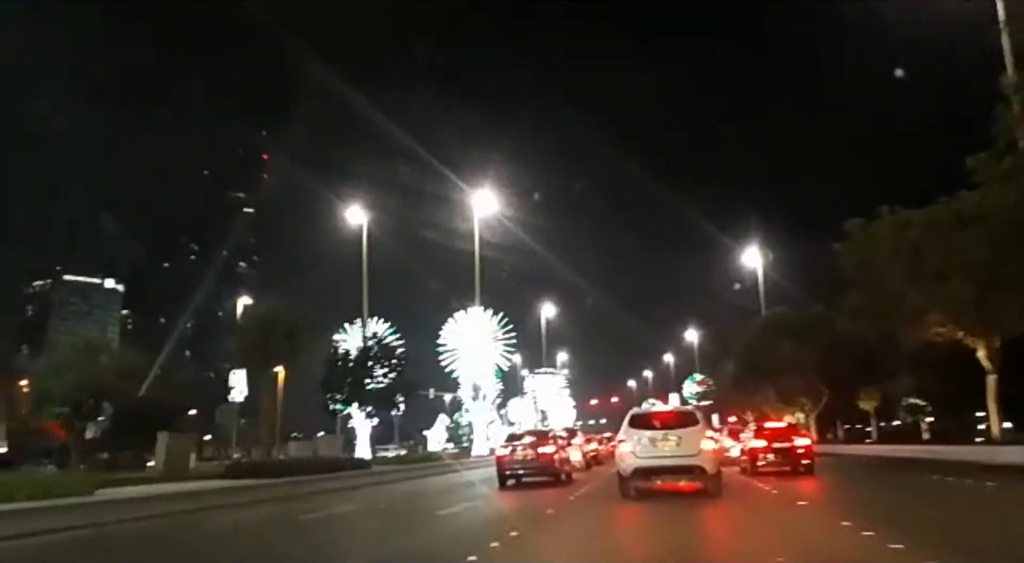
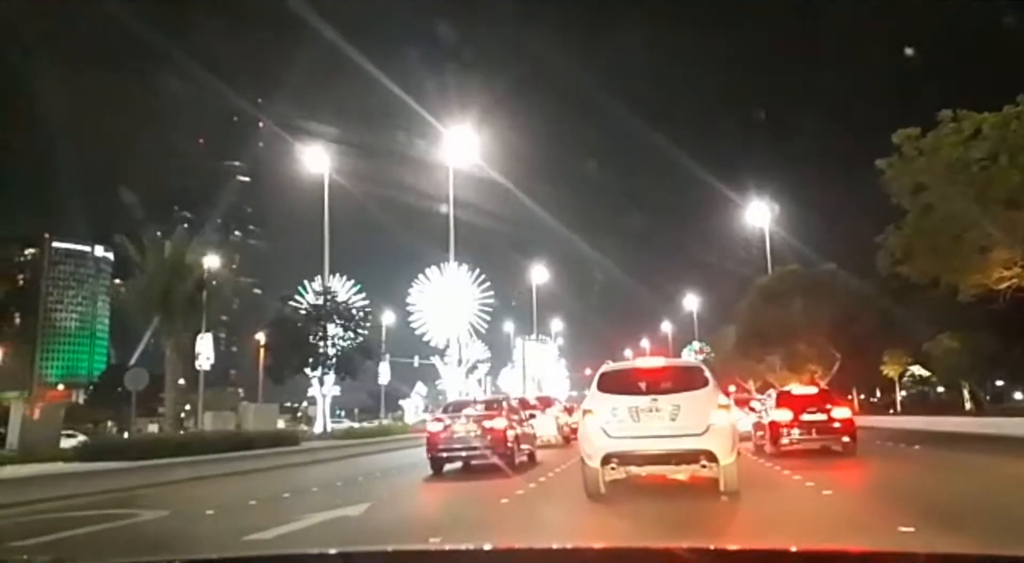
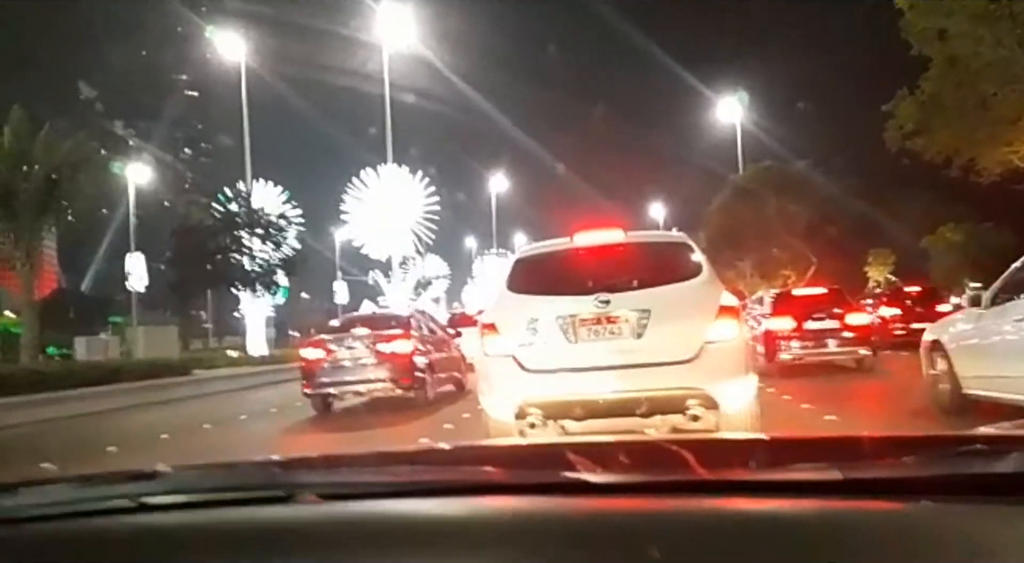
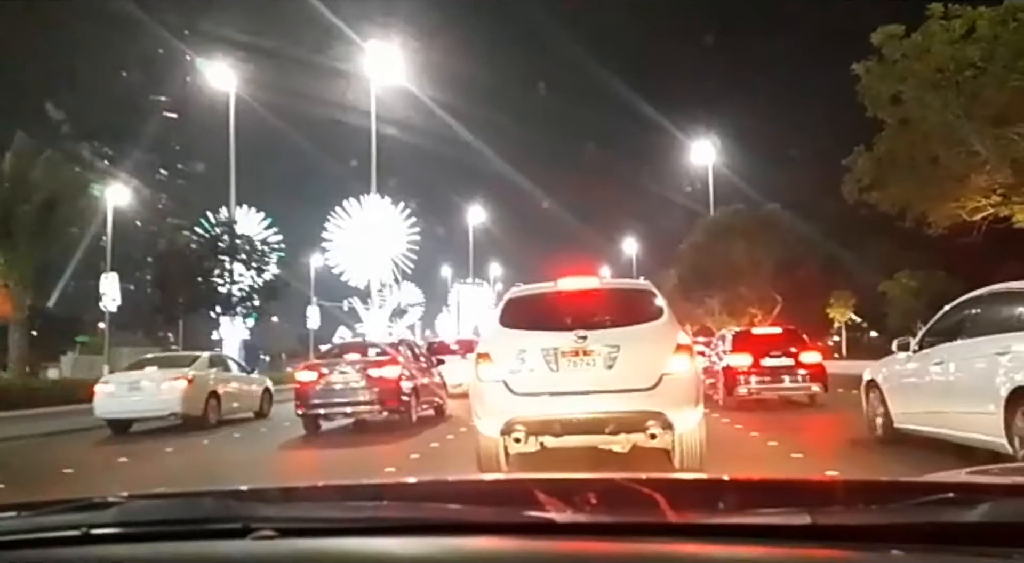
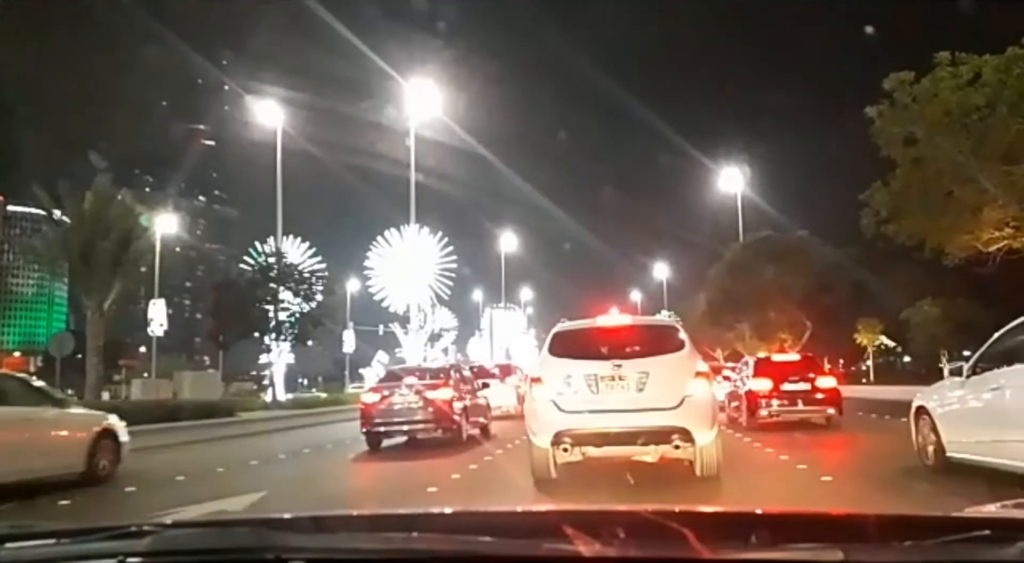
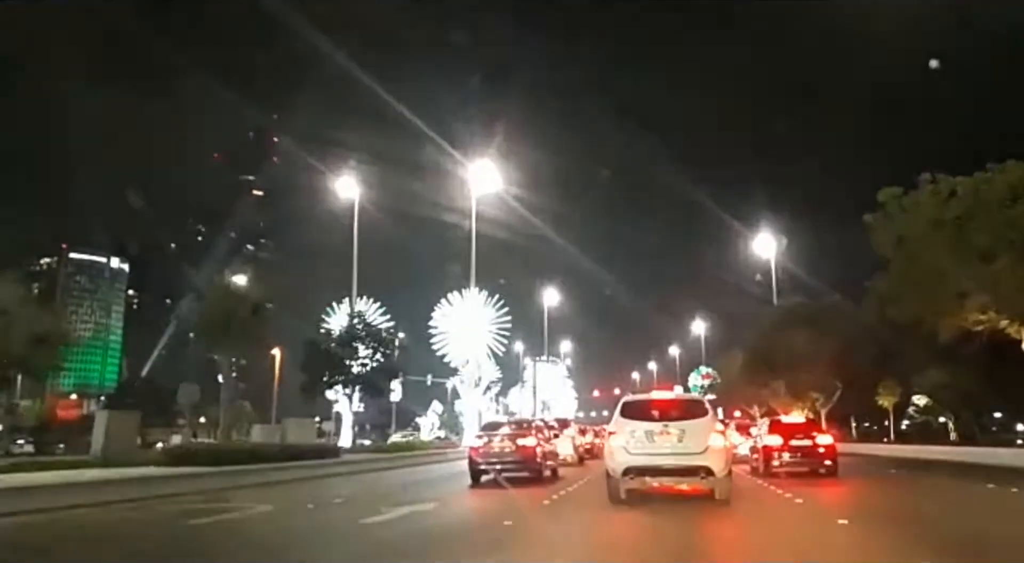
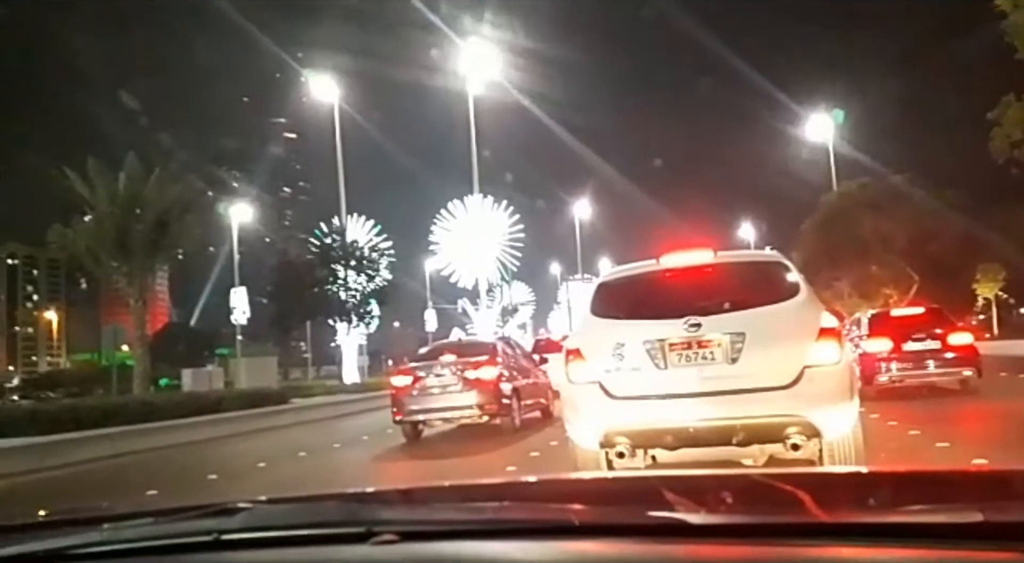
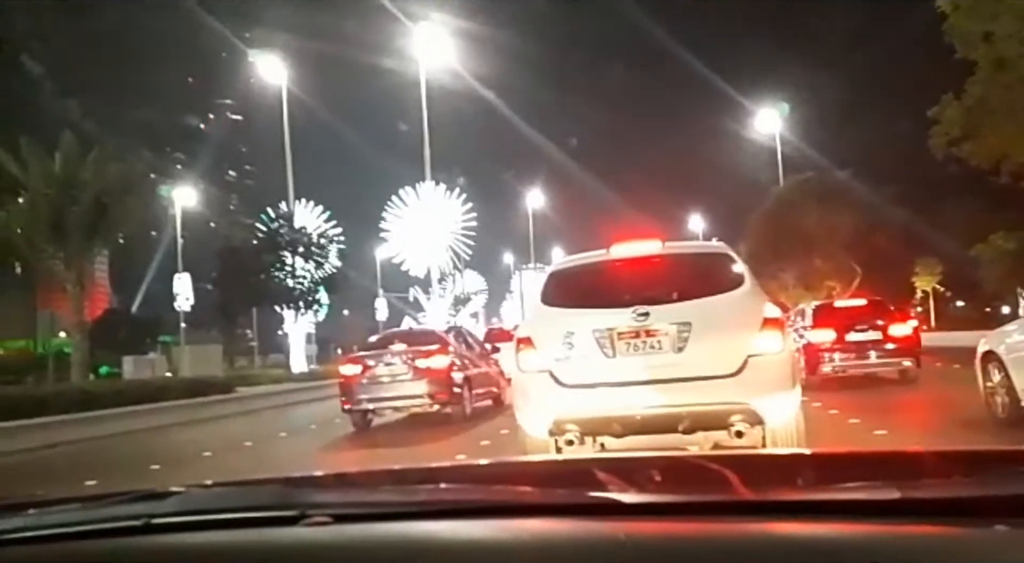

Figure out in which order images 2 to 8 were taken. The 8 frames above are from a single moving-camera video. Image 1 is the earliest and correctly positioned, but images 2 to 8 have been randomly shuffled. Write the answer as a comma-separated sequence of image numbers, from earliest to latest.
6, 2, 5, 4, 3, 8, 7
